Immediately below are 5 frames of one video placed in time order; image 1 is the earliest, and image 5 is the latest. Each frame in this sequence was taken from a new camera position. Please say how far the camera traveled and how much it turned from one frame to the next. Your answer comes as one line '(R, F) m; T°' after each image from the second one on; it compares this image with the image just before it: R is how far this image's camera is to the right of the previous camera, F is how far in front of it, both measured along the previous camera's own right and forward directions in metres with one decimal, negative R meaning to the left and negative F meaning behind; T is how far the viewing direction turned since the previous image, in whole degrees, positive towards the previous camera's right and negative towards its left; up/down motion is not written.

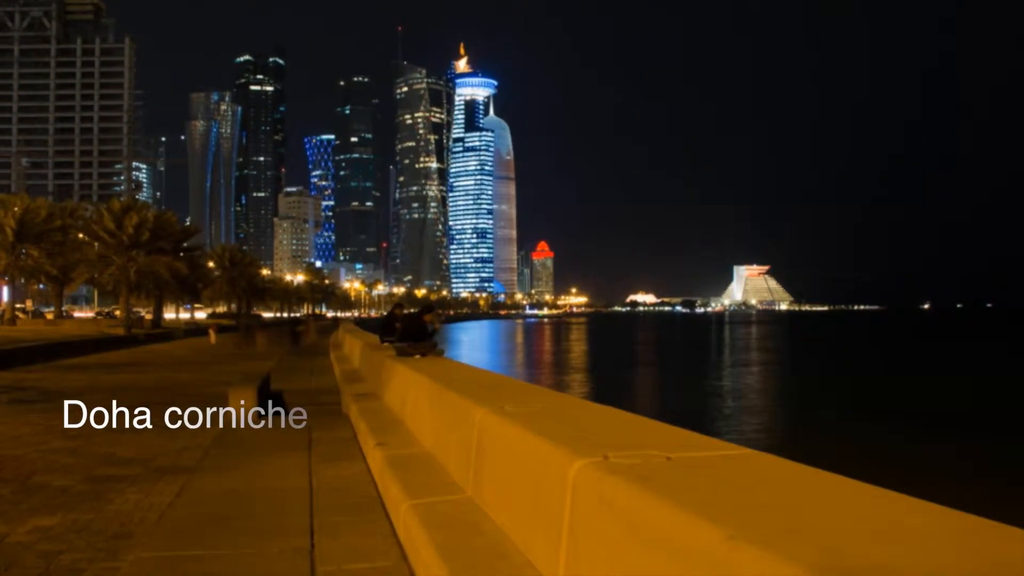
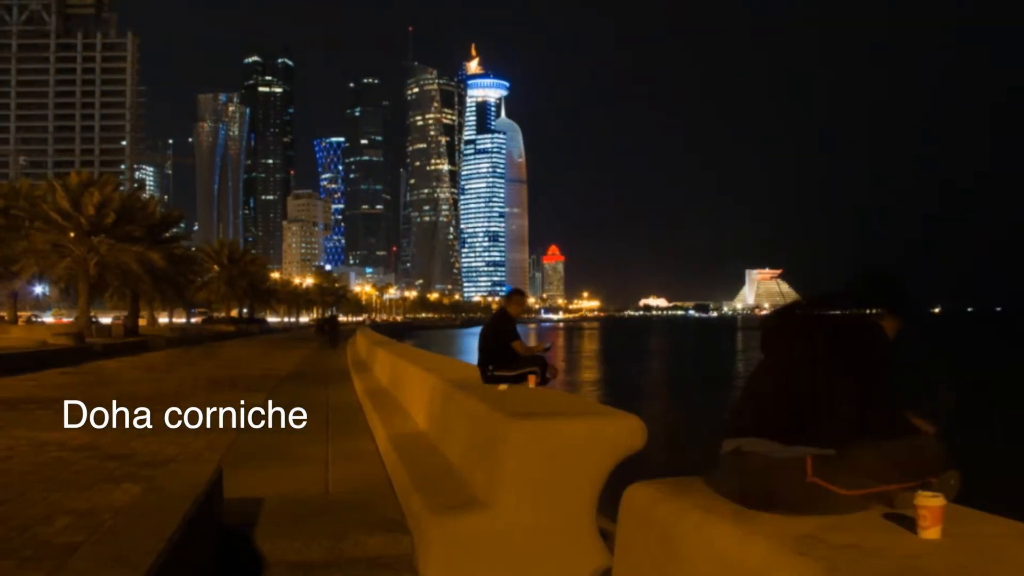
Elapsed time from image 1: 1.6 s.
(-0.7, +3.3) m; -1°
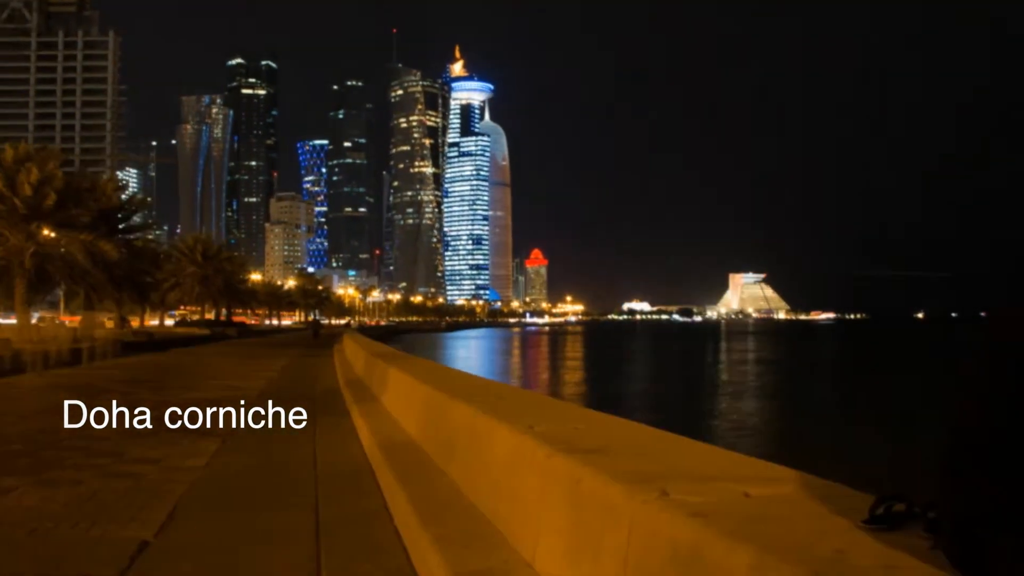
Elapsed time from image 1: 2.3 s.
(-0.3, +1.7) m; +1°
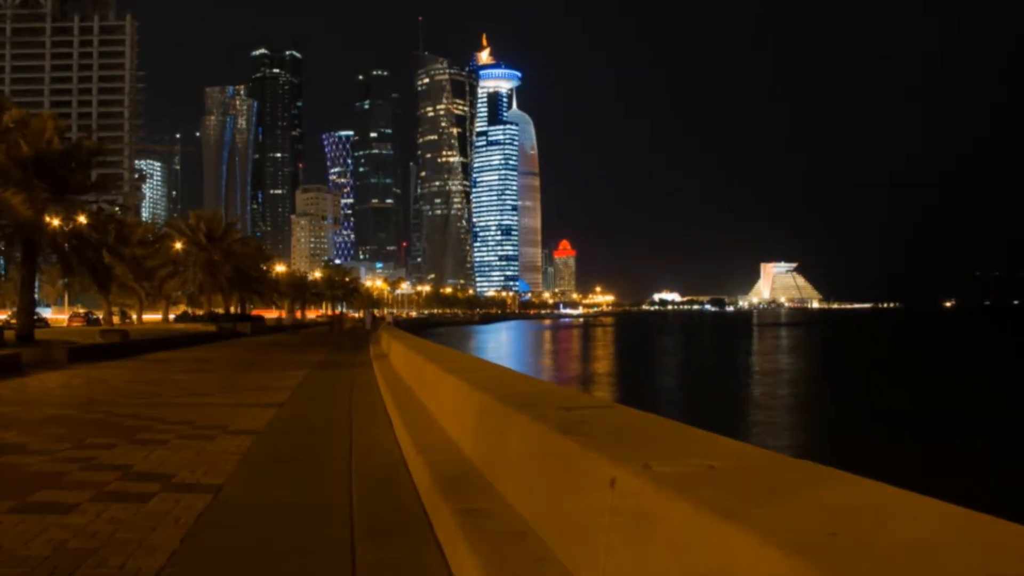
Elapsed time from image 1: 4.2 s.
(-0.8, +3.6) m; -2°
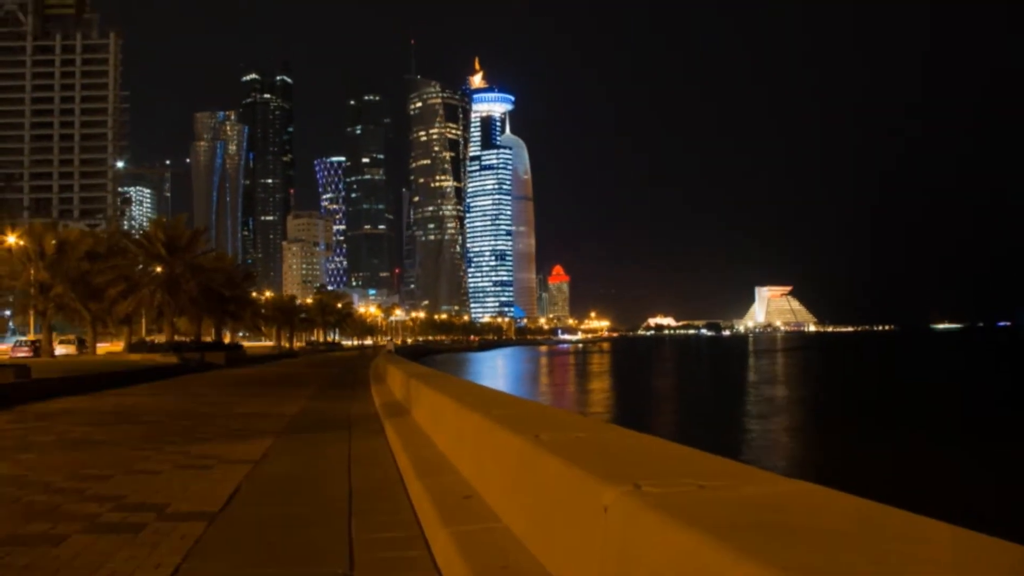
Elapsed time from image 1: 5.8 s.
(-0.6, +3.2) m; 0°
